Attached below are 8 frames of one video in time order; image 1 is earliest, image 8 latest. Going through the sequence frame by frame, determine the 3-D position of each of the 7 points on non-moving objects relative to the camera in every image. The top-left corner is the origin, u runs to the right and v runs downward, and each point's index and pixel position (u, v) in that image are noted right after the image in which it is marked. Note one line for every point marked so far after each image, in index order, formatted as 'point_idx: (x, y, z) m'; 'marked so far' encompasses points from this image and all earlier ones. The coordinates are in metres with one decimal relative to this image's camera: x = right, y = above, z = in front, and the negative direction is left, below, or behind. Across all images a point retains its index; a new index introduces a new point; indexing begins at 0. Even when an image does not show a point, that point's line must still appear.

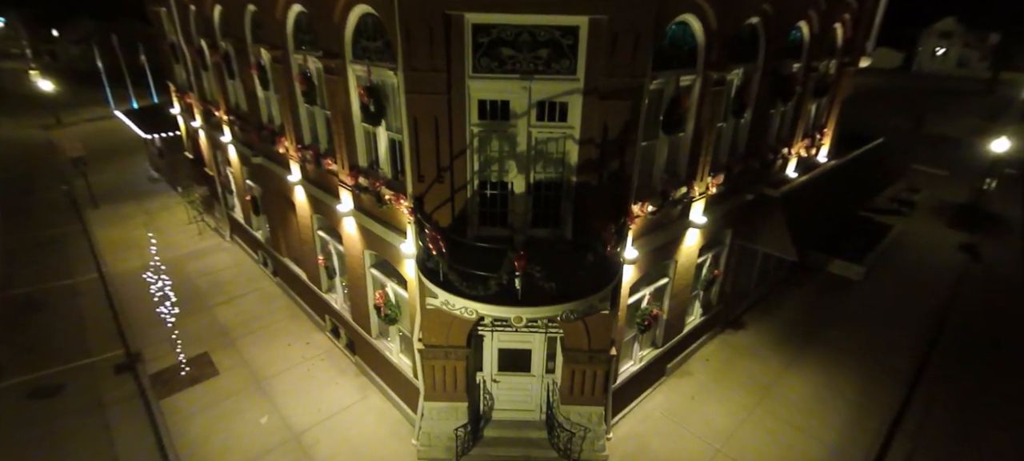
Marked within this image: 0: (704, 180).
0: (+3.9, +1.0, +8.9) m
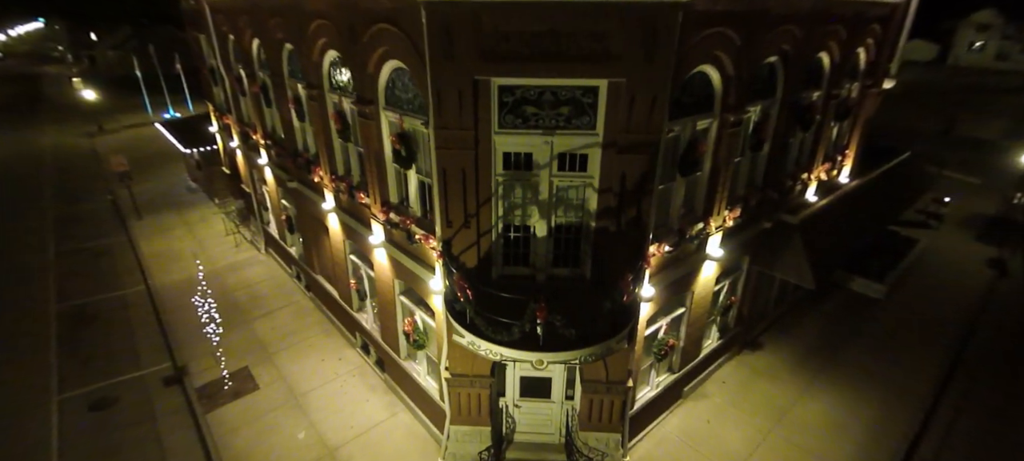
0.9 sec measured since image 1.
0: (+4.3, +0.4, +9.1) m
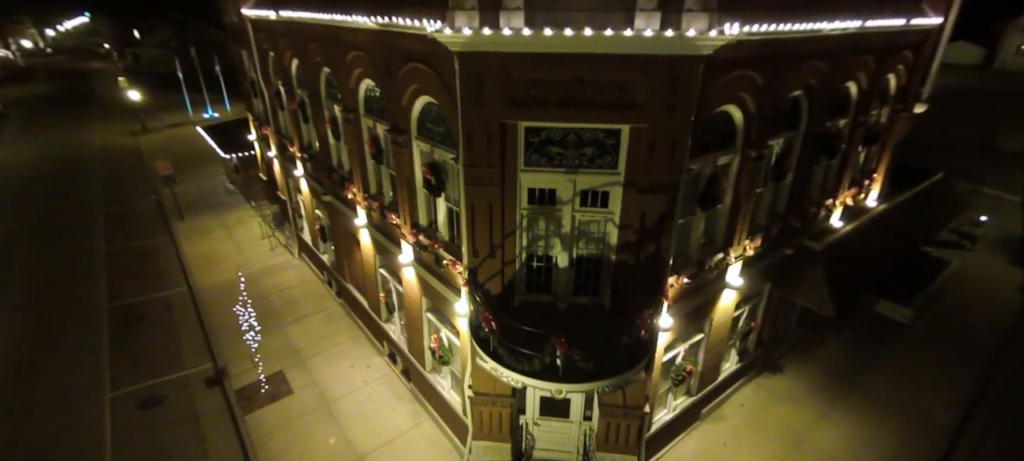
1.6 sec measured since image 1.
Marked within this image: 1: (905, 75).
0: (+4.8, -0.3, +9.3) m
1: (+10.5, +4.2, +11.8) m
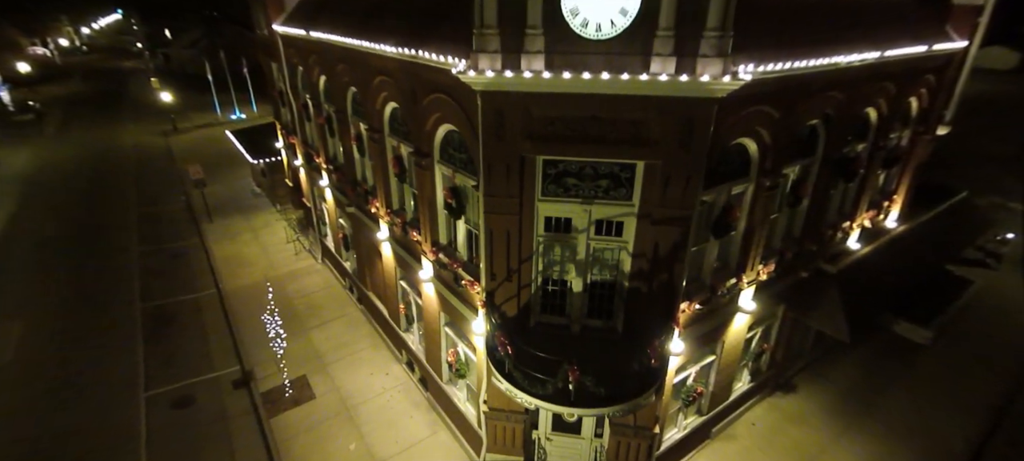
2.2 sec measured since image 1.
0: (+5.2, -0.8, +9.4) m
1: (+11.0, +3.5, +11.7) m
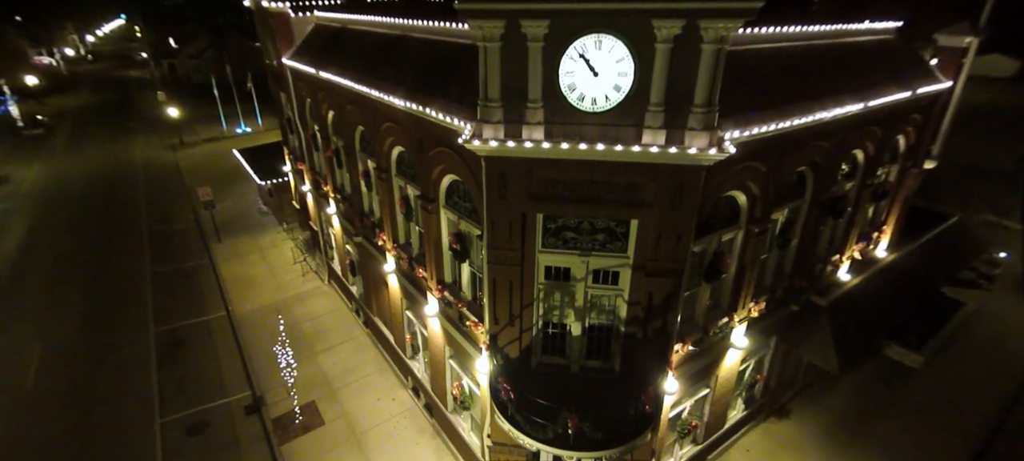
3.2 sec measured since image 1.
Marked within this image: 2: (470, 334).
0: (+5.2, -1.7, +9.8) m
1: (+11.1, +2.6, +12.2) m
2: (-0.9, -2.3, +9.7) m
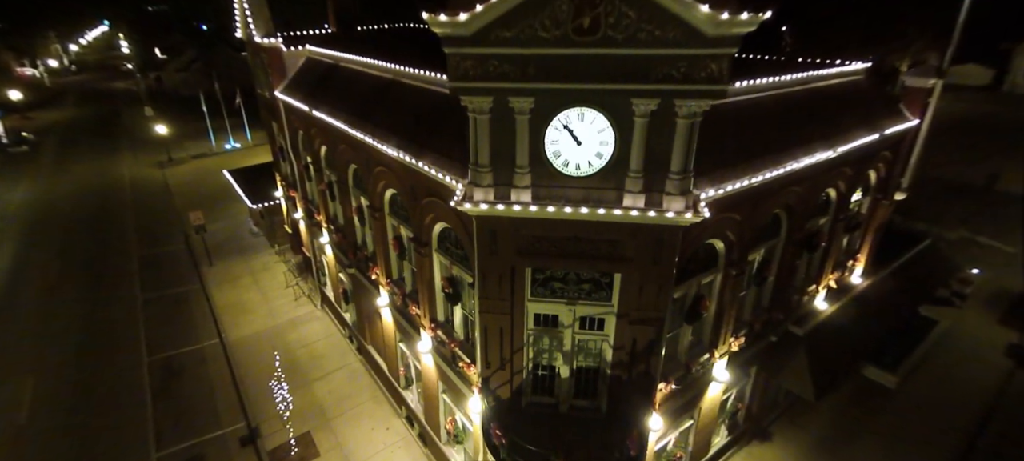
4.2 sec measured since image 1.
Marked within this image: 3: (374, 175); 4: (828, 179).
0: (+5.0, -2.6, +10.3) m
1: (+10.8, +1.8, +12.8) m
2: (-1.1, -3.2, +10.1) m
3: (-3.5, +1.4, +11.3) m
4: (+7.5, +1.2, +10.6) m
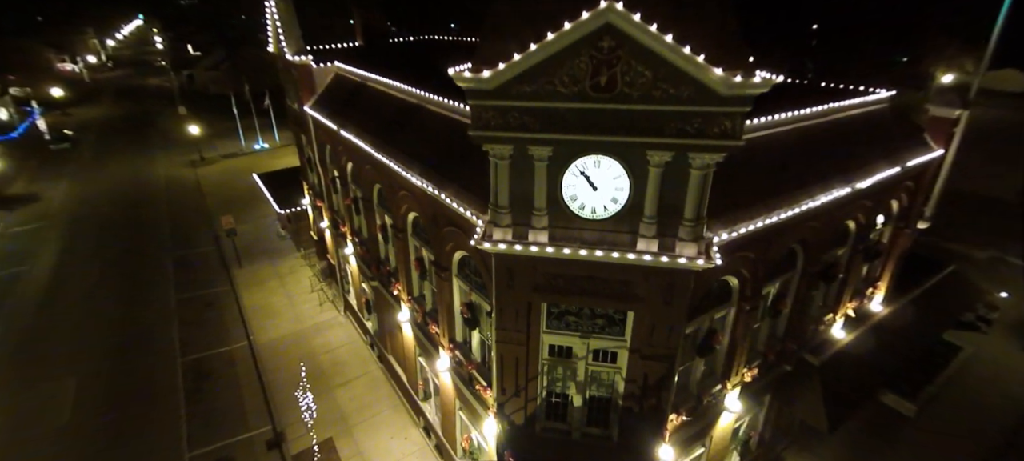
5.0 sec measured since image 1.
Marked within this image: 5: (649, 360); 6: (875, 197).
0: (+5.4, -3.3, +10.4) m
1: (+11.3, +0.9, +12.7) m
2: (-0.8, -3.9, +10.4) m
3: (-3.0, +0.9, +11.7) m
4: (+8.0, +0.4, +10.6) m
5: (+2.5, -2.4, +8.2) m
6: (+9.2, +0.9, +11.2) m
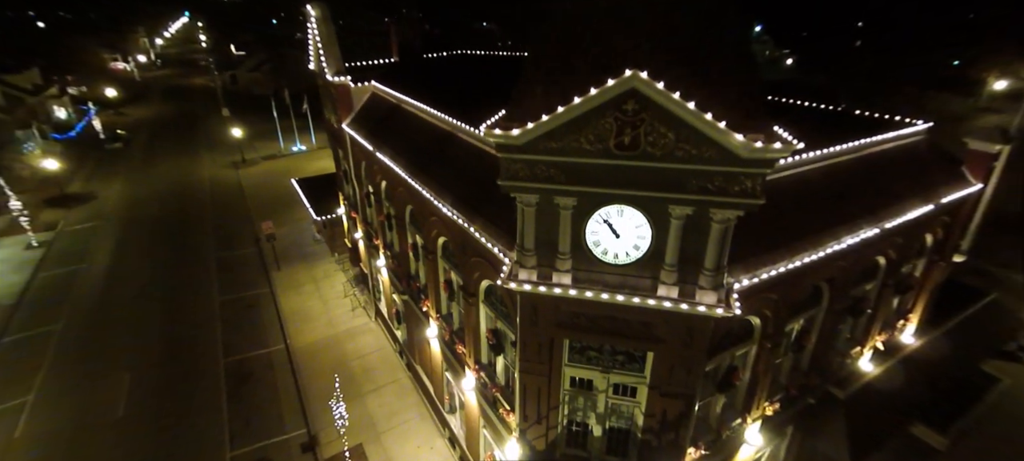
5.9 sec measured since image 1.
0: (+5.9, -4.2, +10.5) m
1: (+12.1, 0.0, +12.4) m
2: (-0.2, -4.6, +10.9) m
3: (-2.3, +0.2, +12.3) m
4: (+8.6, -0.4, +10.5) m
5: (+3.0, -3.2, +8.5) m
6: (+9.9, 0.0, +11.1) m
